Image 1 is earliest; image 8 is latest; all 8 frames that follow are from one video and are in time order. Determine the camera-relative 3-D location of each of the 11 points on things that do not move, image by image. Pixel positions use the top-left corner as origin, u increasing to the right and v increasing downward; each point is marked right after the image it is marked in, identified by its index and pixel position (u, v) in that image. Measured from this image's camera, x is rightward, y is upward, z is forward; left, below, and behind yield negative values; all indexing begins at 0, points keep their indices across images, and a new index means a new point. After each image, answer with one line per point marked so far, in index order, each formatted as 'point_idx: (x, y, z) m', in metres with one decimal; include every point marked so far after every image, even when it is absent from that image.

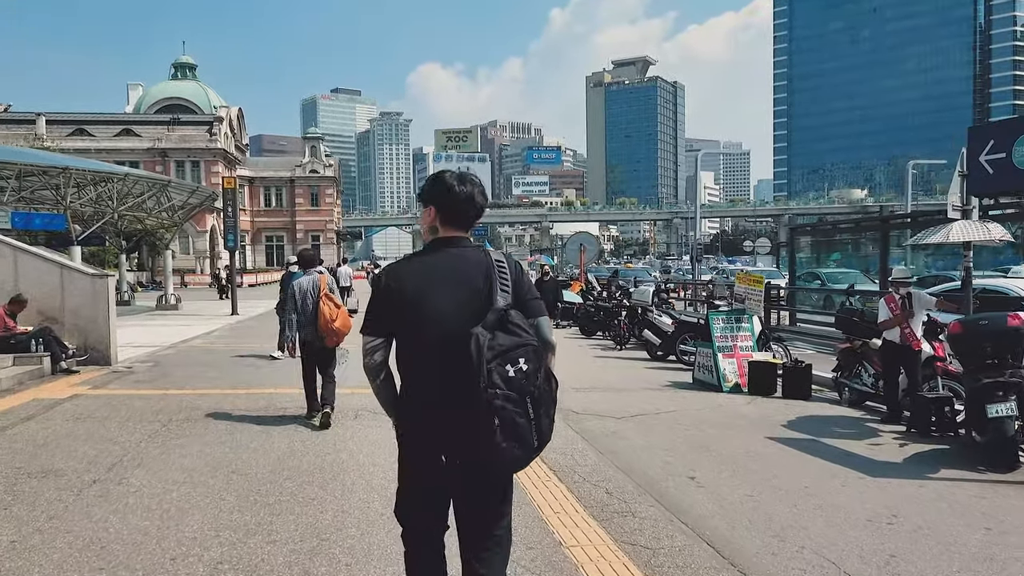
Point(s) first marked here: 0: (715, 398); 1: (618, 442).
0: (+2.4, -1.3, +9.8) m
1: (+1.0, -1.4, +7.5) m
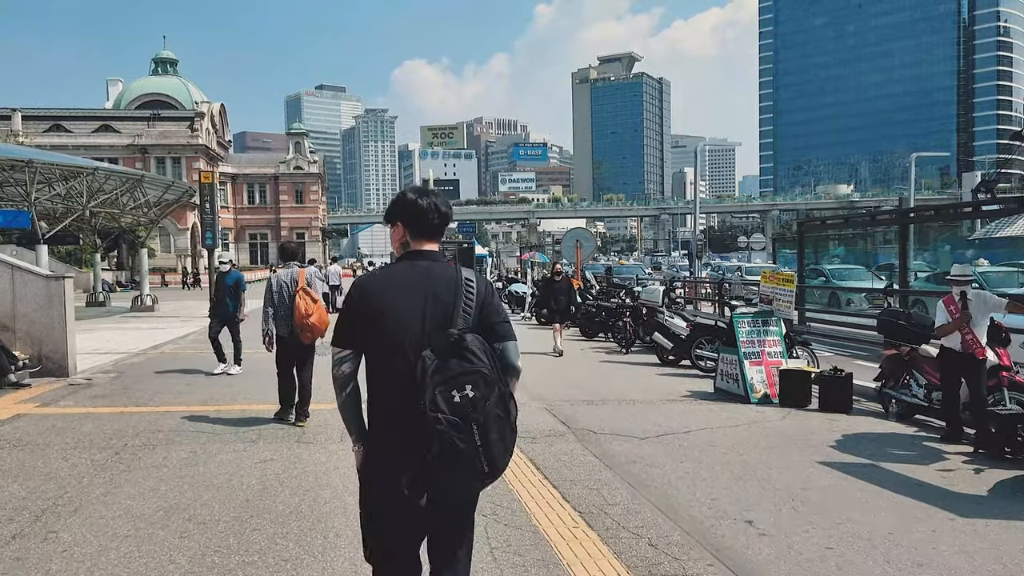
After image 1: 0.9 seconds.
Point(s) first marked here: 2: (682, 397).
0: (+2.4, -1.3, +8.8) m
1: (+1.1, -1.4, +6.4) m
2: (+2.0, -1.3, +9.8) m
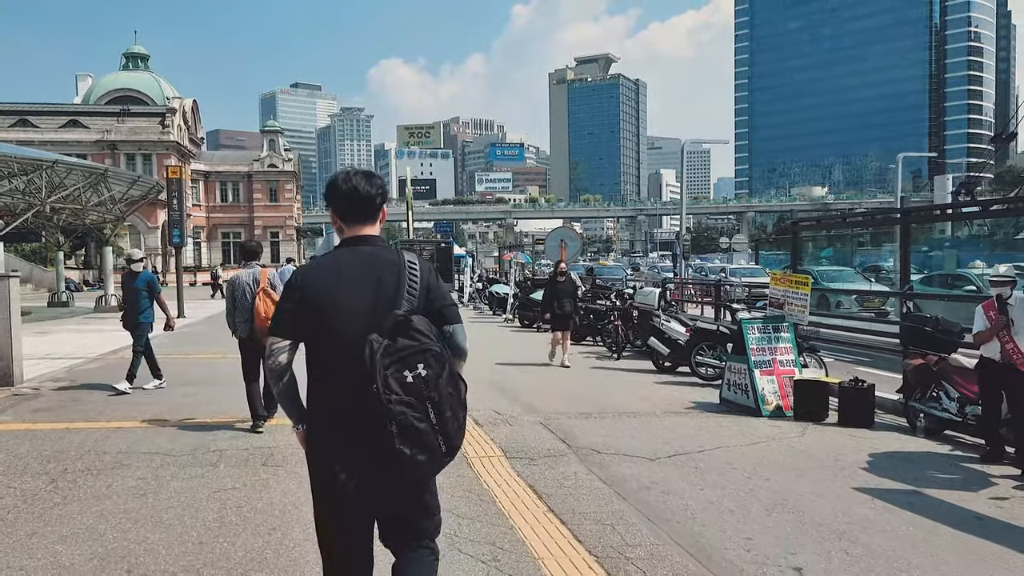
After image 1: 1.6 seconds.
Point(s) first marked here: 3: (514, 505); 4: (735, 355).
0: (+2.3, -1.3, +8.0) m
1: (+1.1, -1.4, +5.6) m
2: (+1.9, -1.3, +9.0) m
3: (0.0, -1.4, +5.6) m
4: (+2.5, -0.7, +9.2) m
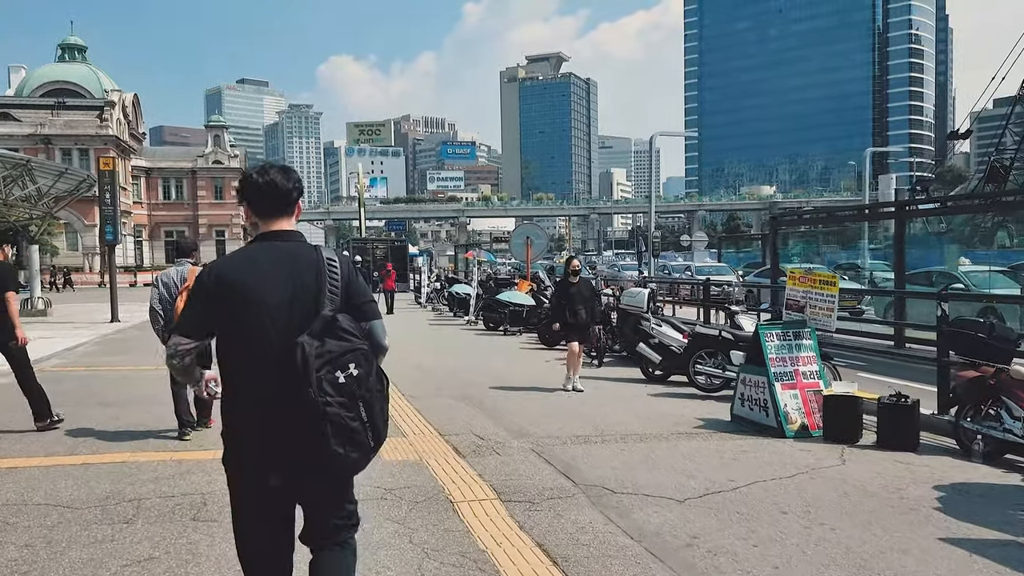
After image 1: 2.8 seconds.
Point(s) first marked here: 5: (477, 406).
0: (+2.2, -1.3, +6.8) m
1: (+1.1, -1.5, +4.4) m
2: (+1.8, -1.3, +7.8) m
3: (+0.1, -1.5, +4.3) m
4: (+2.3, -0.7, +8.0) m
5: (-0.4, -1.3, +9.1) m
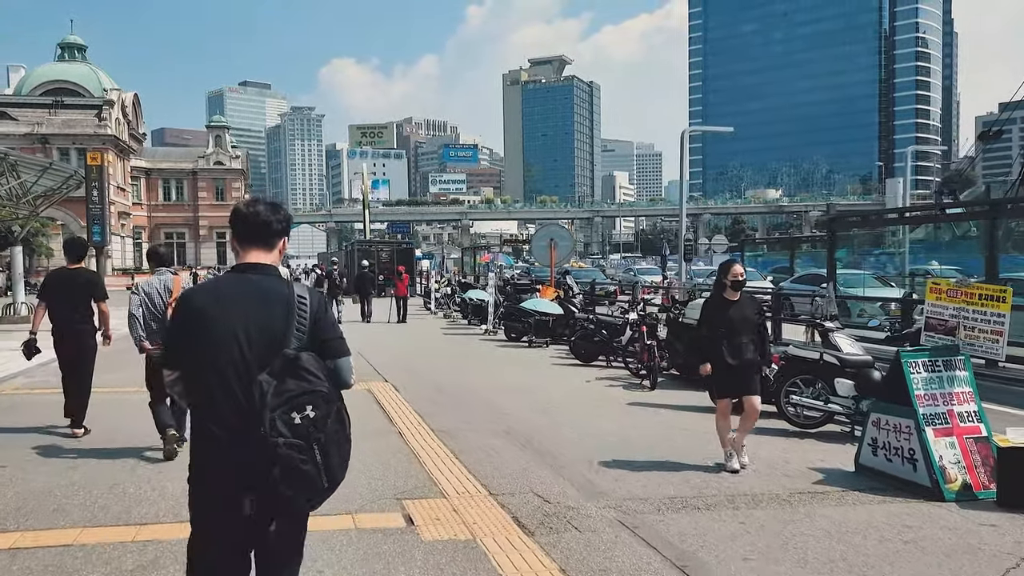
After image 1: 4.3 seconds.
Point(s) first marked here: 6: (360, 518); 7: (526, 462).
0: (+2.7, -1.5, +5.1) m
1: (+1.6, -1.6, +2.6) m
2: (+2.3, -1.4, +6.1) m
3: (+0.6, -1.6, +2.5) m
4: (+2.8, -0.9, +6.3) m
5: (+0.1, -1.4, +7.4) m
6: (-1.0, -1.5, +5.3) m
7: (+0.1, -1.4, +6.8) m
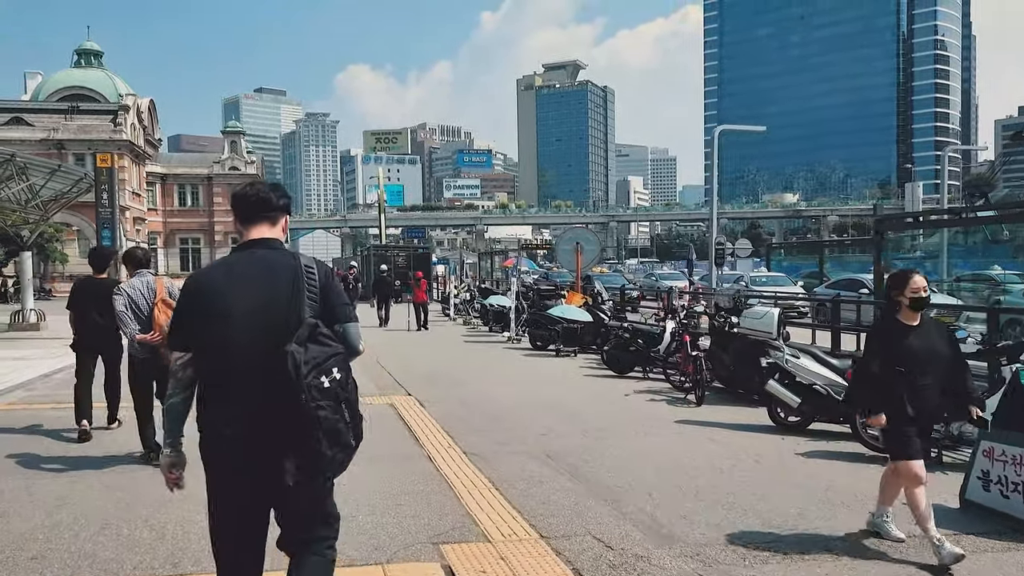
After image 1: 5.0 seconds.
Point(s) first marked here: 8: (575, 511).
0: (+3.1, -1.5, +4.2) m
1: (+1.9, -1.6, +1.8) m
2: (+2.6, -1.5, +5.2) m
3: (+0.8, -1.6, +1.6) m
4: (+3.1, -0.9, +5.4) m
5: (+0.5, -1.5, +6.5) m
6: (-0.6, -1.5, +4.4) m
7: (+0.4, -1.5, +5.9) m
8: (+0.4, -1.5, +5.5) m
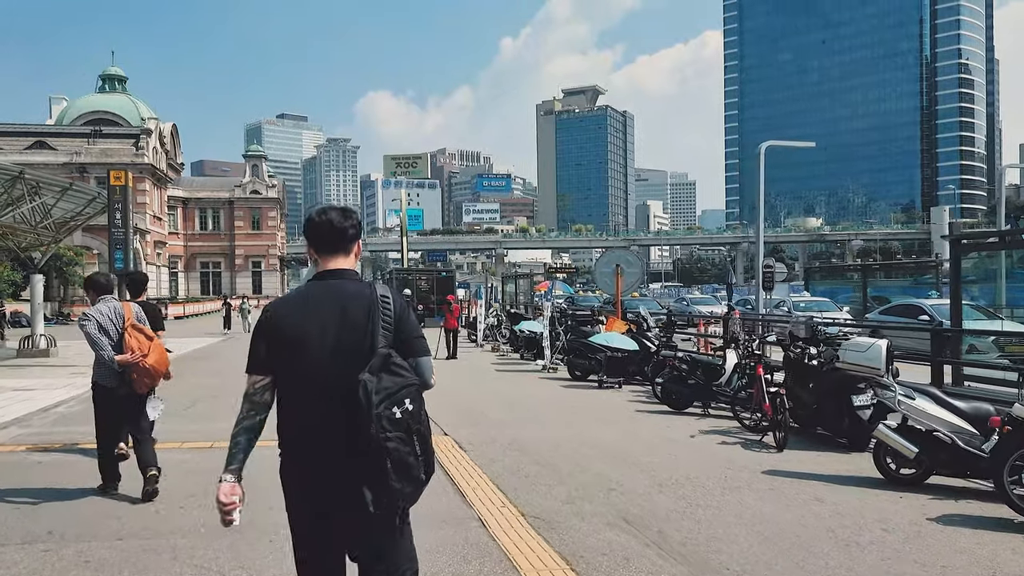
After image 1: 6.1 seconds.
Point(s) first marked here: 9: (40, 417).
0: (+3.5, -1.6, +2.8) m
1: (+2.3, -1.6, +0.4) m
2: (+3.0, -1.6, +3.8) m
3: (+1.2, -1.6, +0.3) m
4: (+3.6, -1.1, +4.0) m
5: (+0.9, -1.6, +5.2) m
6: (-0.2, -1.6, +3.2) m
7: (+0.9, -1.6, +4.6) m
8: (+0.9, -1.6, +4.2) m
9: (-6.2, -1.7, +10.8) m
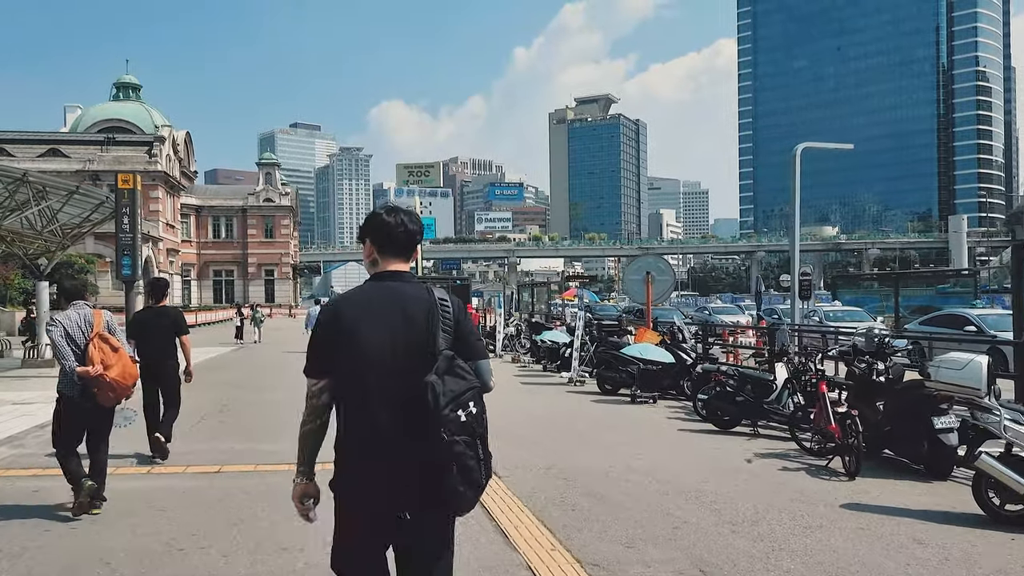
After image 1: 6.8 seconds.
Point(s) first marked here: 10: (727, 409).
0: (+3.8, -1.6, +1.9) m
1: (+2.5, -1.6, -0.5) m
2: (+3.3, -1.7, +2.9) m
3: (+1.5, -1.6, -0.6) m
4: (+3.9, -1.1, +3.1) m
5: (+1.3, -1.7, +4.3) m
6: (+0.1, -1.6, +2.3) m
7: (+1.2, -1.7, +3.7) m
8: (+1.2, -1.6, +3.3) m
9: (-5.8, -1.8, +10.0) m
10: (+2.7, -1.5, +10.6) m
